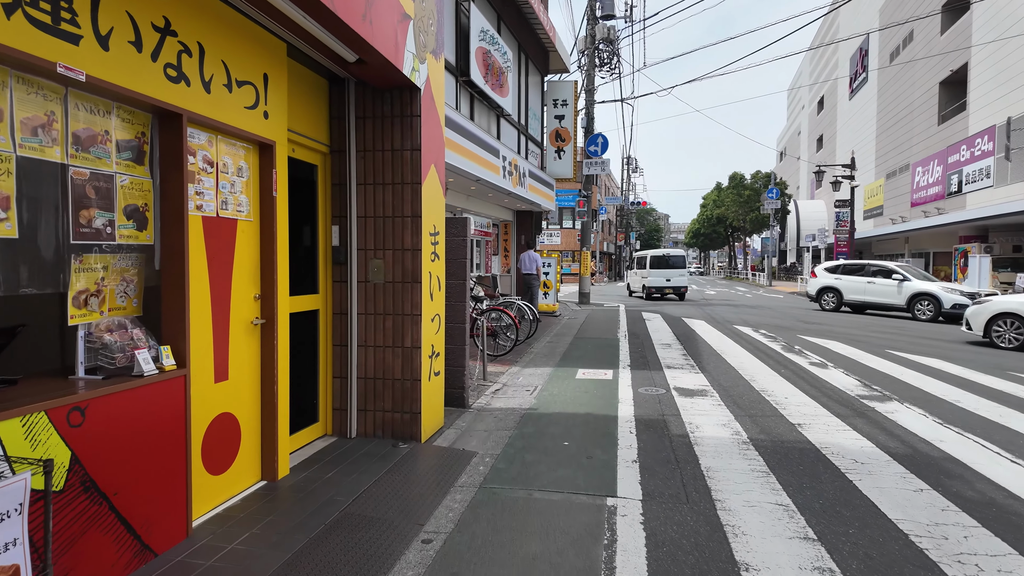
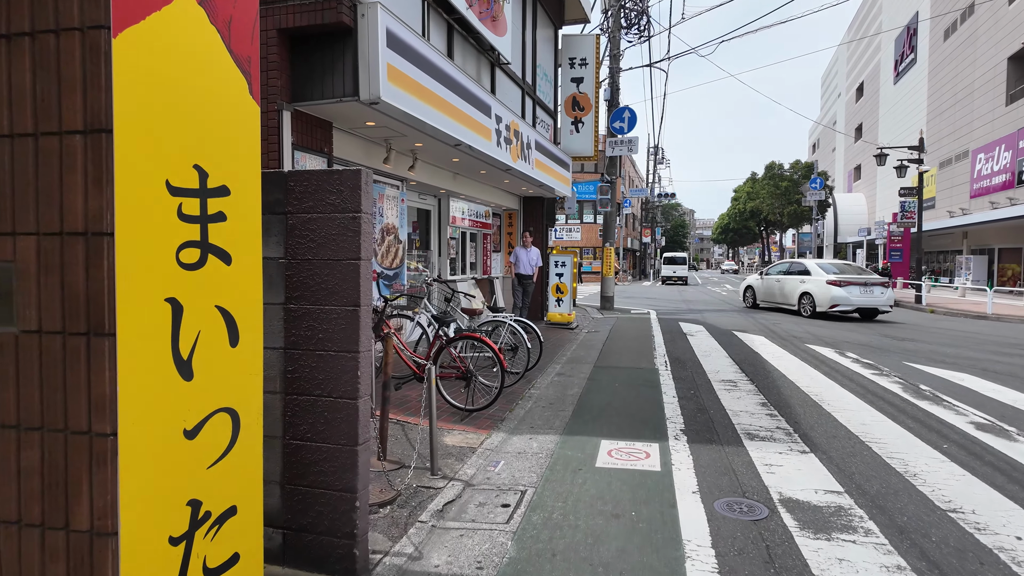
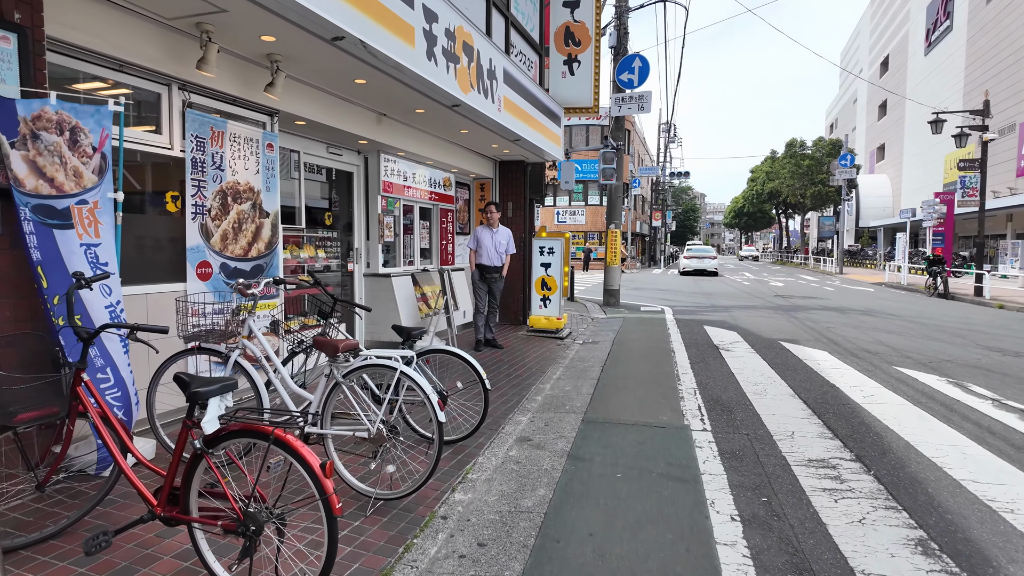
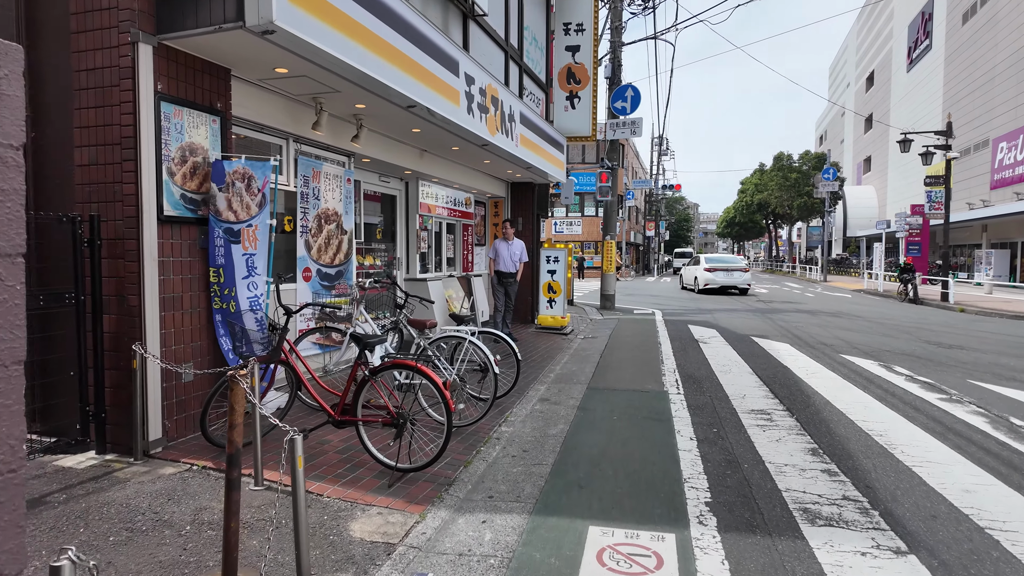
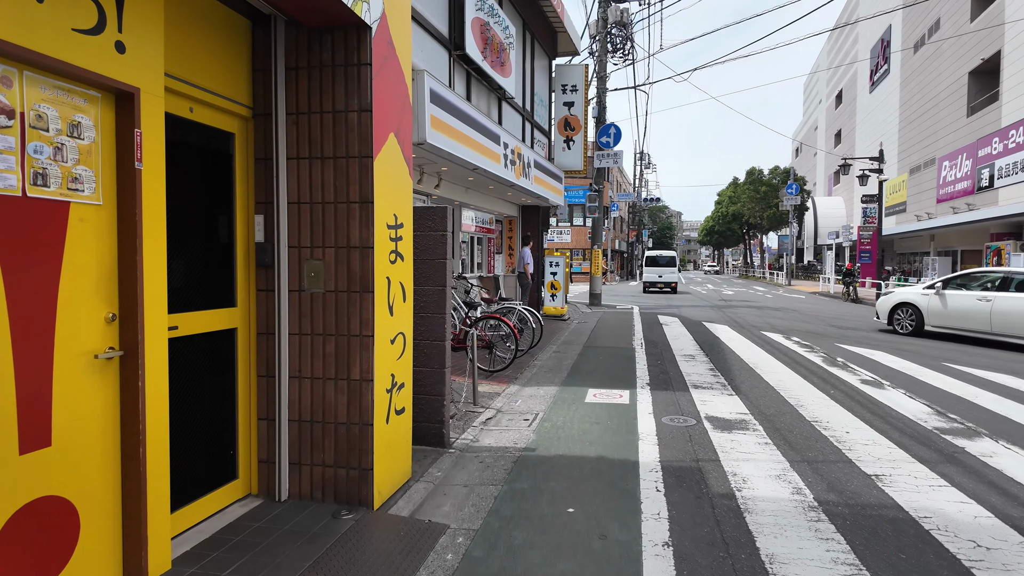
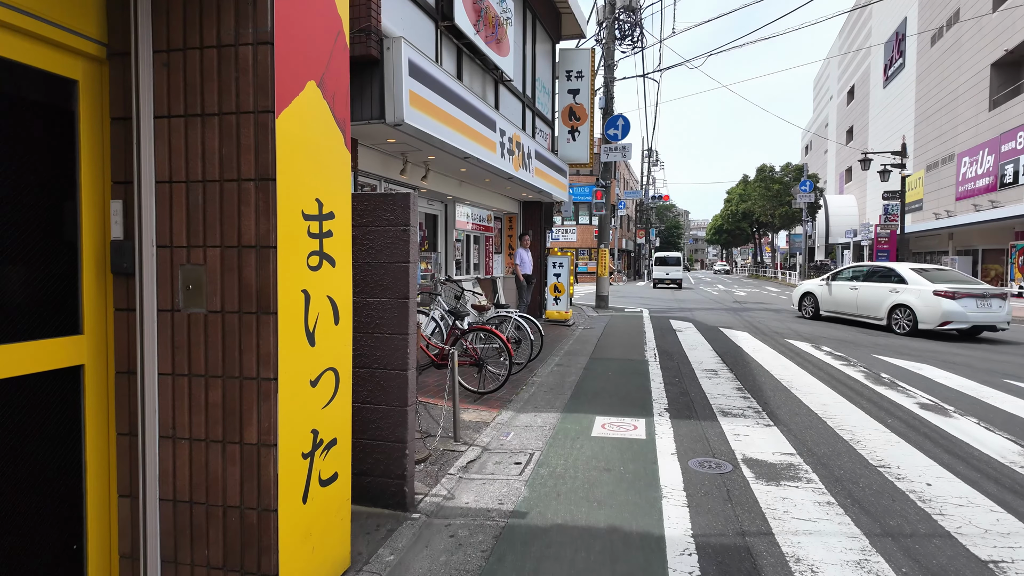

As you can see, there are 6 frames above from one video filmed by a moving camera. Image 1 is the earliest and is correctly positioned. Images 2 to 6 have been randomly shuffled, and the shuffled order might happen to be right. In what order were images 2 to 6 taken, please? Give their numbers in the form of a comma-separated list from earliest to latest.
5, 6, 2, 4, 3
